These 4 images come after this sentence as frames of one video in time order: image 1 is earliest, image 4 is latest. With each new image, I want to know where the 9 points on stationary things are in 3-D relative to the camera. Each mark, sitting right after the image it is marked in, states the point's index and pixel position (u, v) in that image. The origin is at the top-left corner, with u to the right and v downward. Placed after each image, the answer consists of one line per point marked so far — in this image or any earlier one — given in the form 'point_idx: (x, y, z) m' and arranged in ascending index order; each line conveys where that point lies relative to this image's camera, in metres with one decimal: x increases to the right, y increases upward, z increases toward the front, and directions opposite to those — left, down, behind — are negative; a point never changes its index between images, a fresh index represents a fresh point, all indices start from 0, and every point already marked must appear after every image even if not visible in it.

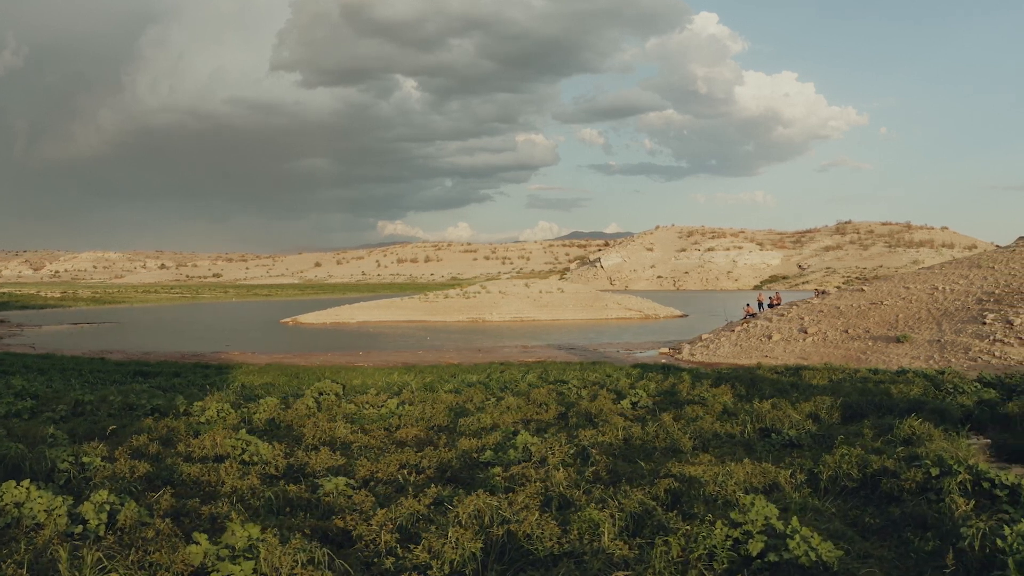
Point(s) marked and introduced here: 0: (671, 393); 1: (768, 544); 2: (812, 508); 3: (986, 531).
0: (+3.4, -2.2, +14.1) m
1: (+2.0, -2.1, +5.3) m
2: (+3.1, -2.2, +6.7) m
3: (+4.0, -2.1, +5.4) m
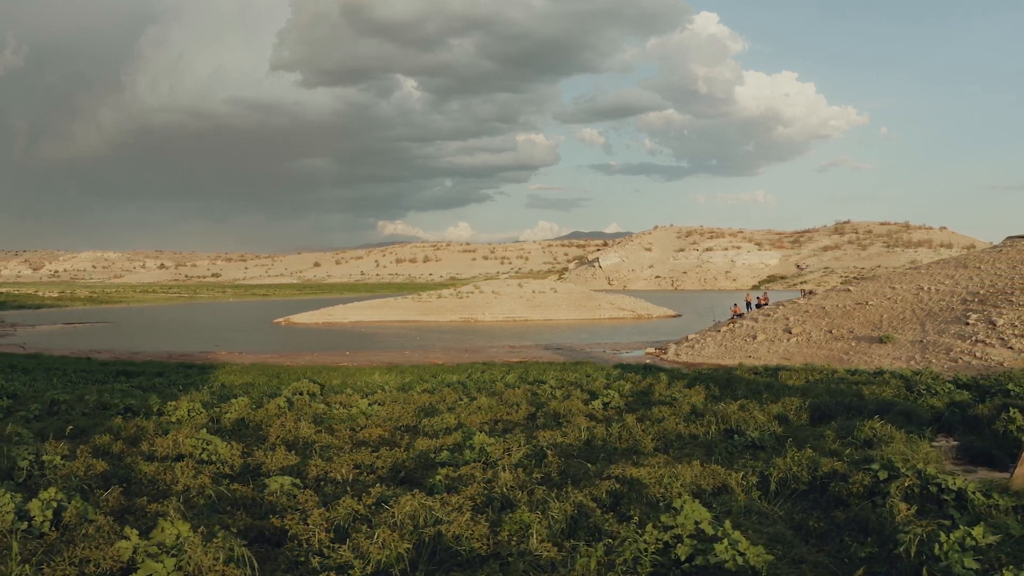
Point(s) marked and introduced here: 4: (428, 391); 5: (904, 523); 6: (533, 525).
0: (+2.8, -2.2, +14.1) m
1: (+1.5, -2.1, +5.2) m
2: (+2.5, -2.2, +6.7) m
3: (+3.4, -2.1, +5.4) m
4: (-1.9, -2.4, +15.3) m
5: (+3.4, -2.1, +5.8) m
6: (+0.2, -2.1, +5.8) m
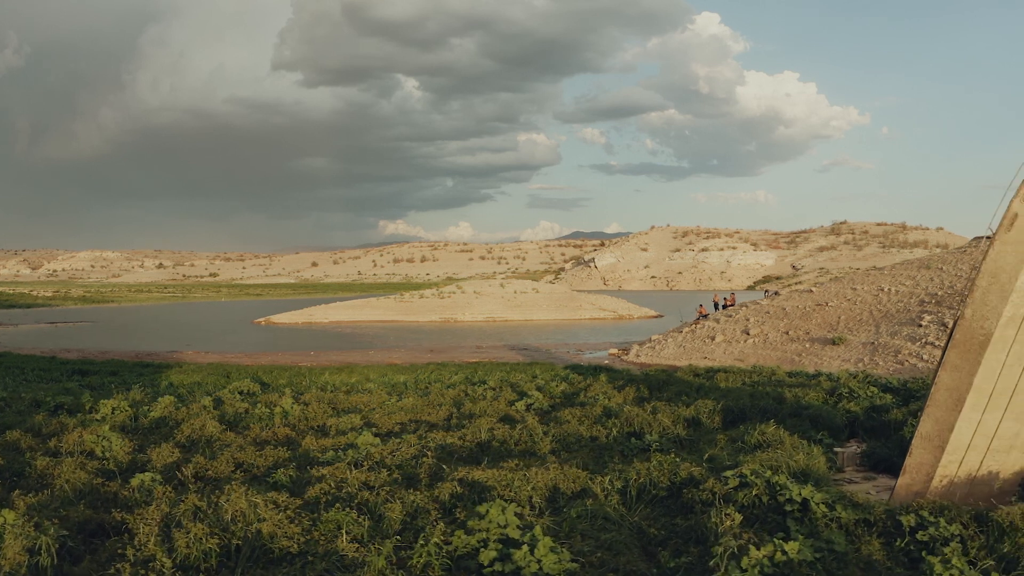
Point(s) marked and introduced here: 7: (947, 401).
0: (+1.3, -2.3, +14.1) m
1: (-0.1, -2.1, +5.2) m
2: (+0.9, -2.3, +6.6) m
3: (+1.8, -2.1, +5.3) m
4: (-3.4, -2.4, +15.3) m
5: (+1.8, -2.1, +5.7) m
6: (-1.4, -2.1, +5.8) m
7: (+4.9, -1.3, +7.5) m
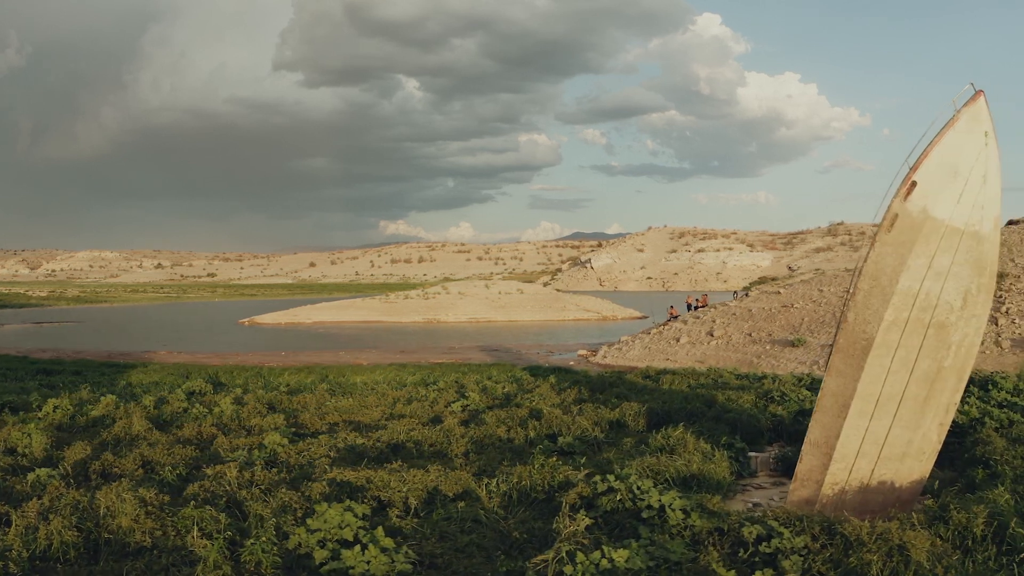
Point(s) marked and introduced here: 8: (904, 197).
0: (+0.1, -2.3, +14.1) m
1: (-1.4, -2.1, +5.3) m
2: (-0.4, -2.3, +6.7) m
3: (+0.5, -2.1, +5.3) m
4: (-4.6, -2.4, +15.4) m
5: (+0.6, -2.1, +5.7) m
6: (-2.7, -2.1, +5.8) m
7: (+3.7, -1.3, +7.5) m
8: (+4.2, +0.9, +7.0) m
